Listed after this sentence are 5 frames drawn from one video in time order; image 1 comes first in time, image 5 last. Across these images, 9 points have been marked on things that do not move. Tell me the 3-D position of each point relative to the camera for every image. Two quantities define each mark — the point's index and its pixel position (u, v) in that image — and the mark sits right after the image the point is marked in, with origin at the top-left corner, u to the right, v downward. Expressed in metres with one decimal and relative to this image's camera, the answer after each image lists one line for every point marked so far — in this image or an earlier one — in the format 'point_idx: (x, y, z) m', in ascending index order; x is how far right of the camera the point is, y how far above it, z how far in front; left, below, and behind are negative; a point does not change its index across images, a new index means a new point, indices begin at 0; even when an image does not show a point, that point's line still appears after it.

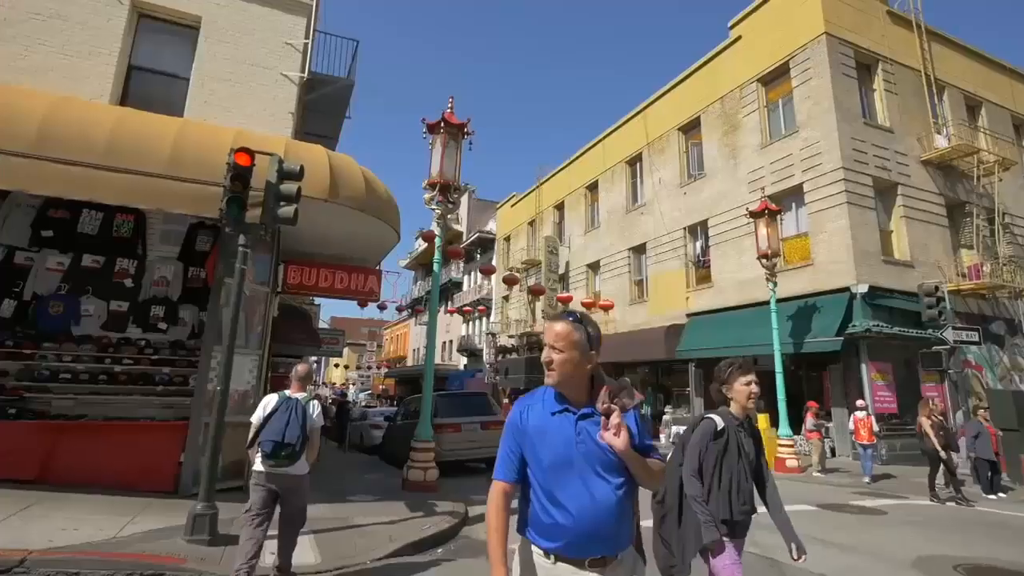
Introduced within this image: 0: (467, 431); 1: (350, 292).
0: (-0.9, -2.9, +11.5) m
1: (-2.8, -0.1, +9.9) m
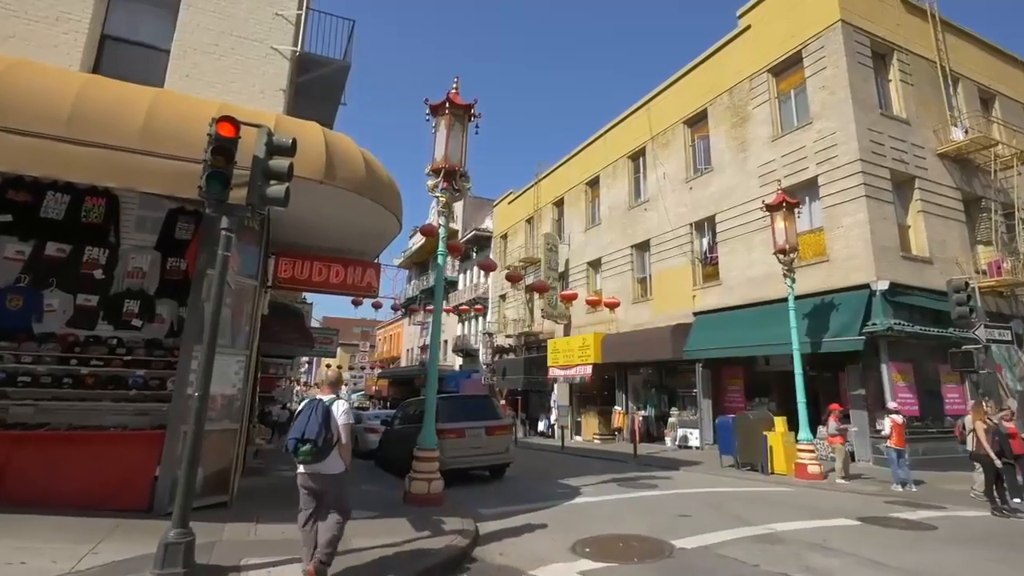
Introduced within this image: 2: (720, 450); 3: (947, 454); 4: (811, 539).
0: (-0.8, -2.8, +10.8) m
1: (-2.6, 0.0, +9.1) m
2: (+5.2, -4.1, +14.4) m
3: (+10.4, -4.0, +13.7) m
4: (+3.5, -2.9, +6.7) m
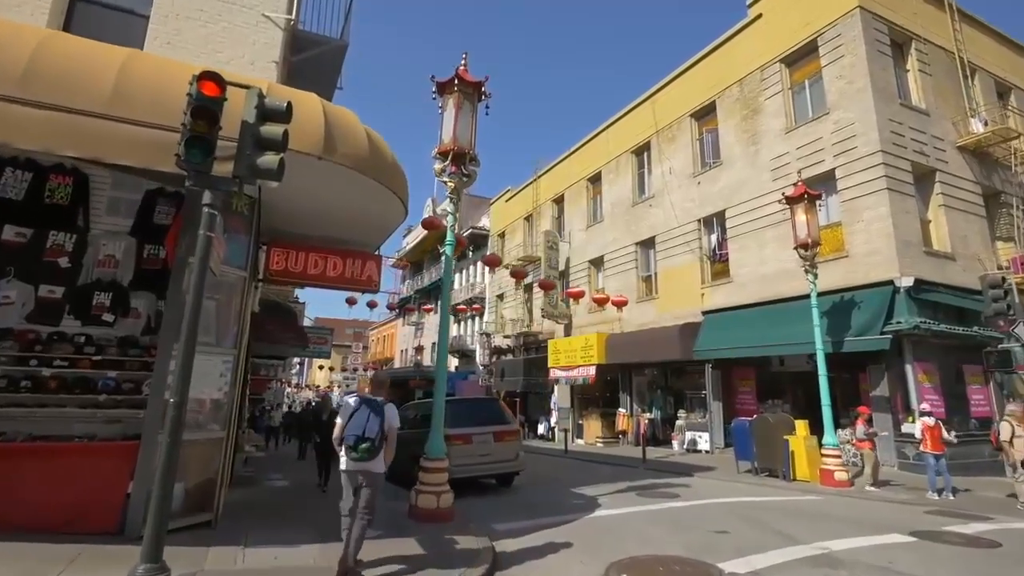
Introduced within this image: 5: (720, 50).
0: (-0.6, -2.7, +10.0) m
1: (-2.4, +0.1, +8.3) m
2: (+5.3, -4.0, +13.7) m
3: (+10.5, -3.9, +13.1) m
4: (+3.7, -2.8, +6.0) m
5: (+7.1, +8.1, +19.6) m
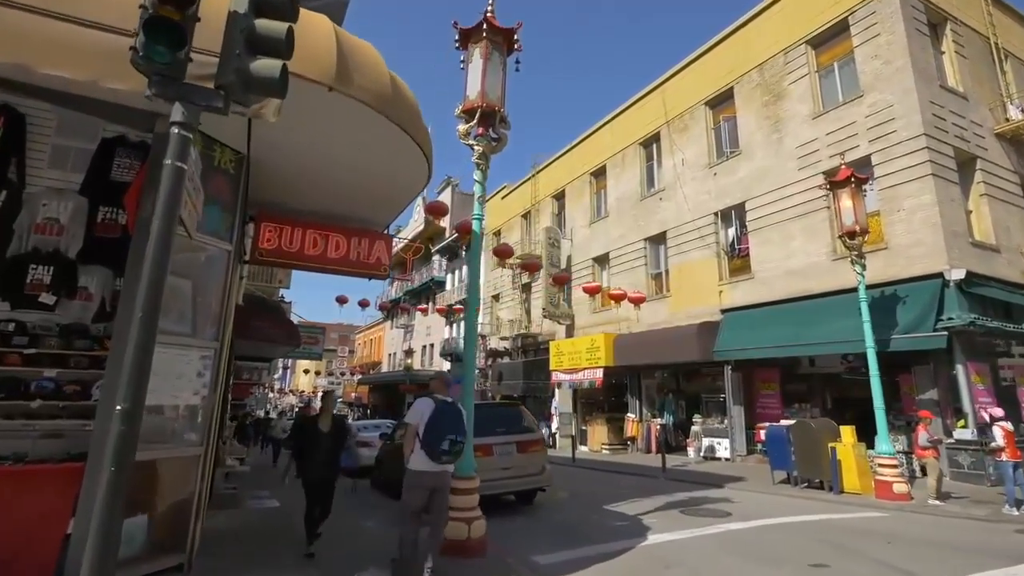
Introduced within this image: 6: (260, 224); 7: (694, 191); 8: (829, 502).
0: (-0.2, -2.5, +8.7) m
1: (-2.0, +0.3, +6.9) m
2: (+5.6, -3.9, +12.5) m
3: (+10.9, -3.8, +12.0) m
4: (+4.2, -2.6, +4.8) m
5: (+7.3, +8.2, +18.6) m
6: (-3.0, +0.7, +6.8) m
7: (+6.1, +3.2, +19.1) m
8: (+5.6, -3.8, +10.1) m
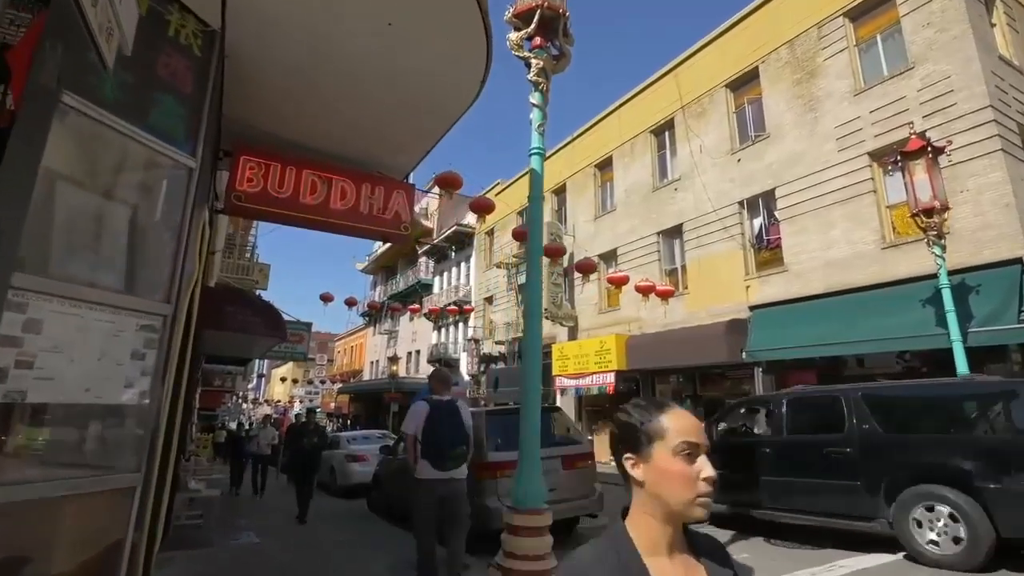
0: (+0.4, -2.2, +6.9) m
1: (-1.4, +0.6, +5.1) m
2: (+6.0, -3.6, +10.9) m
3: (+11.3, -3.5, +10.6) m
4: (+4.9, -2.2, +3.1) m
5: (+7.5, +8.4, +17.2) m
6: (-2.4, +1.1, +4.9) m
7: (+6.3, +3.4, +17.7) m
8: (+6.1, -3.5, +8.5) m
